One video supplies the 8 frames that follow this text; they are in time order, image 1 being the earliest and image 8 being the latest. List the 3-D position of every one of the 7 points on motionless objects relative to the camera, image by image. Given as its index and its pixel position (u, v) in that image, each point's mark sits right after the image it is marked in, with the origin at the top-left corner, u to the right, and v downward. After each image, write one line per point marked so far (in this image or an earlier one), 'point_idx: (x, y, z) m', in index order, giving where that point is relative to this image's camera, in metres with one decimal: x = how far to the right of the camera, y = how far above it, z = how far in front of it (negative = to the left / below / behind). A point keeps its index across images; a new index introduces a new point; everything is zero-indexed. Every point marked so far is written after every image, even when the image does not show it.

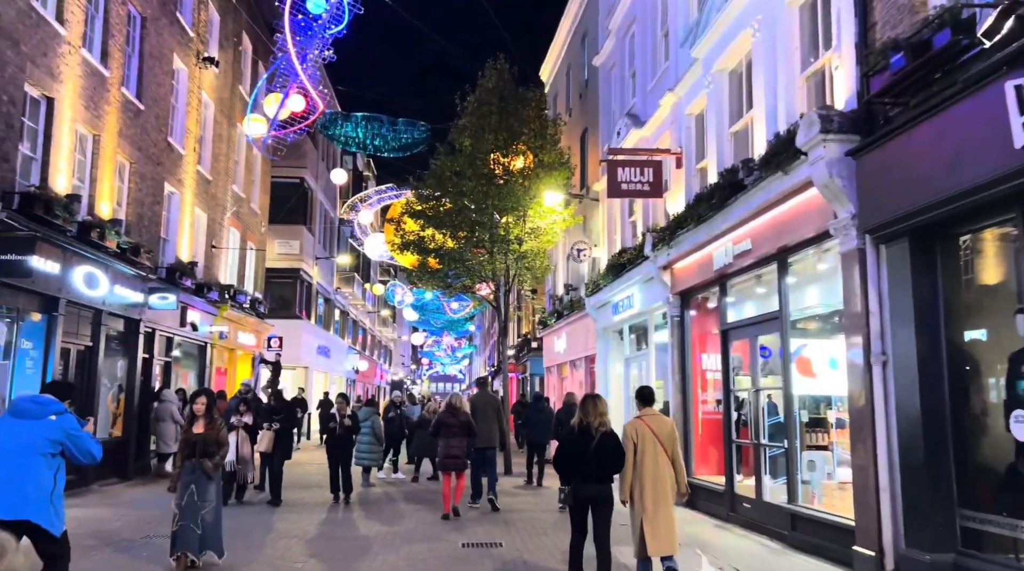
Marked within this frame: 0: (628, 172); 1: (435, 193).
0: (+1.6, +1.6, +12.7) m
1: (-1.8, +2.1, +20.1) m
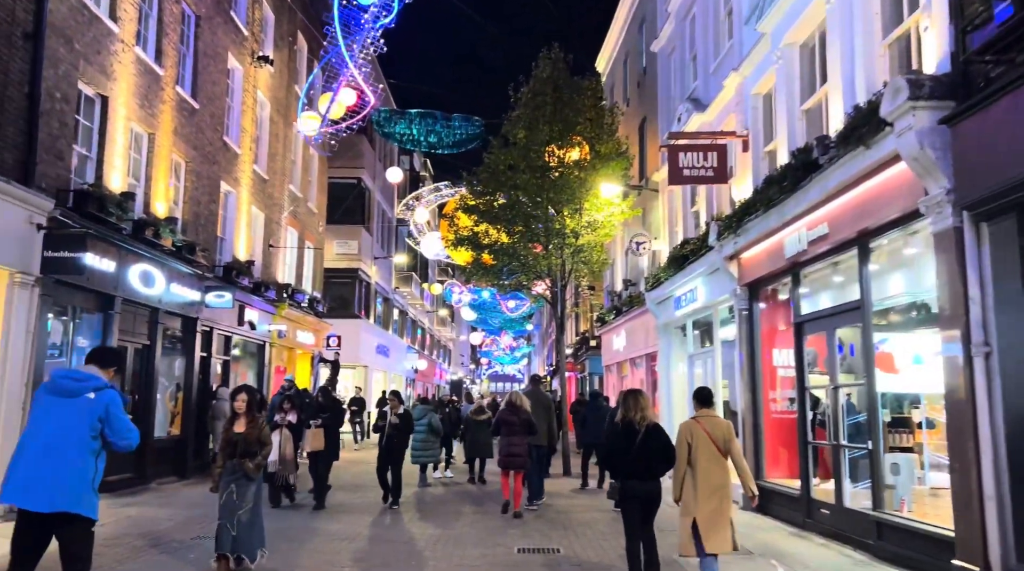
0: (+2.4, +1.7, +12.2) m
1: (-0.5, +2.1, +19.7) m
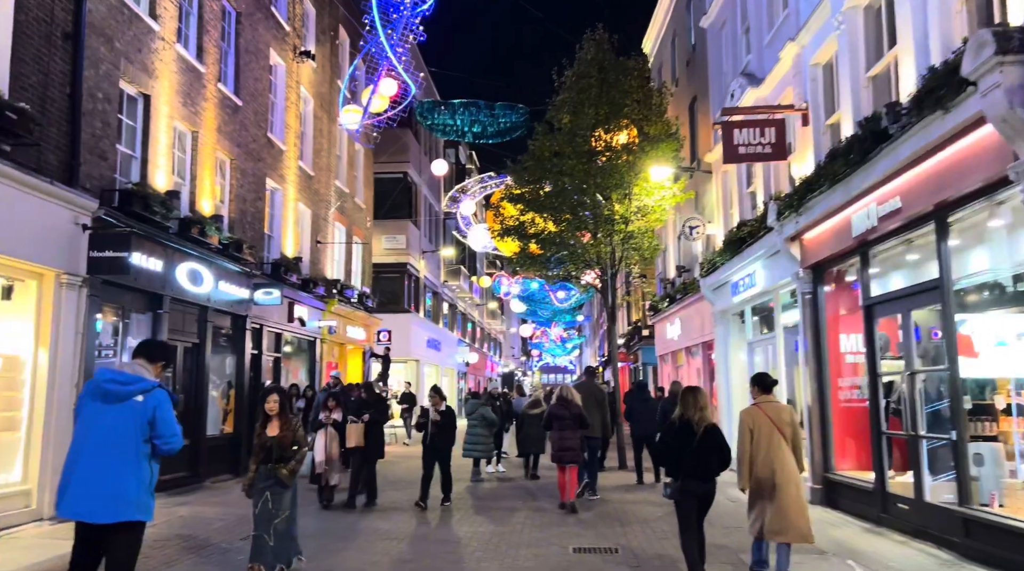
0: (+3.0, +1.9, +11.6) m
1: (+0.5, +2.3, +19.4) m
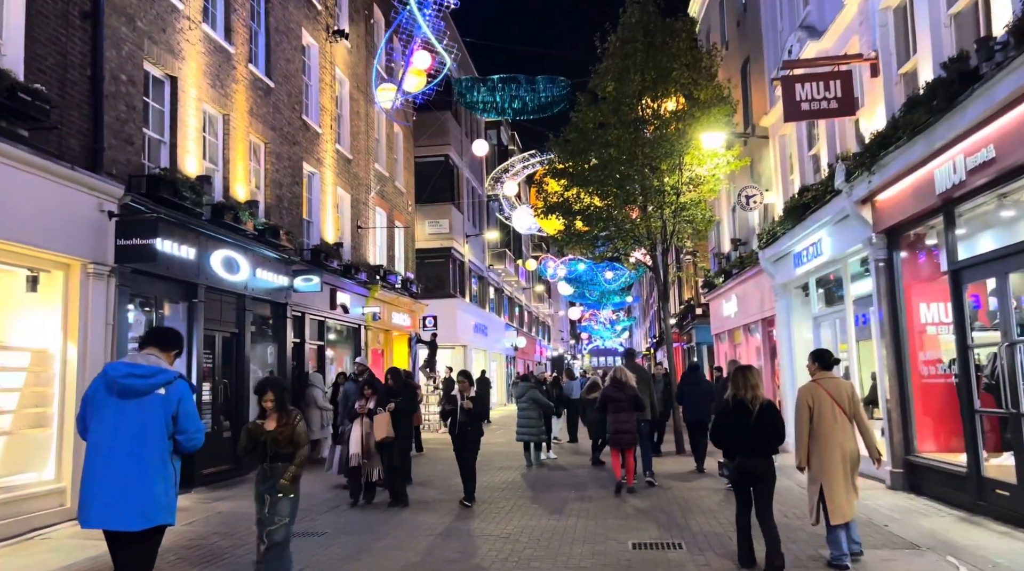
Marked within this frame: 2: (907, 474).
0: (+3.5, +2.3, +10.8) m
1: (+1.3, +2.8, +18.6) m
2: (+4.3, -2.0, +10.0) m
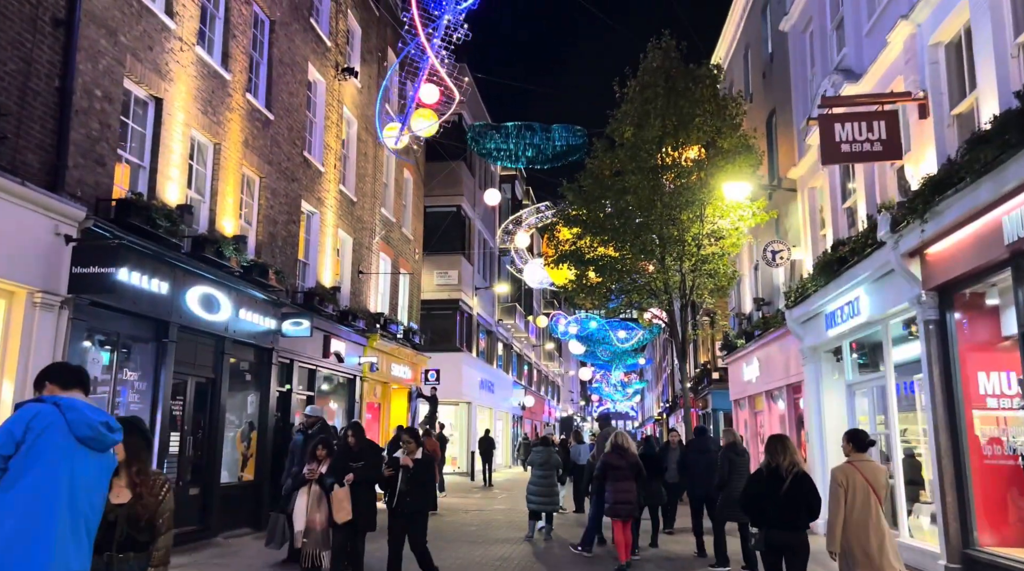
0: (+3.6, +1.6, +9.7) m
1: (+1.6, +1.7, +17.6) m
2: (+4.2, -2.7, +8.7) m
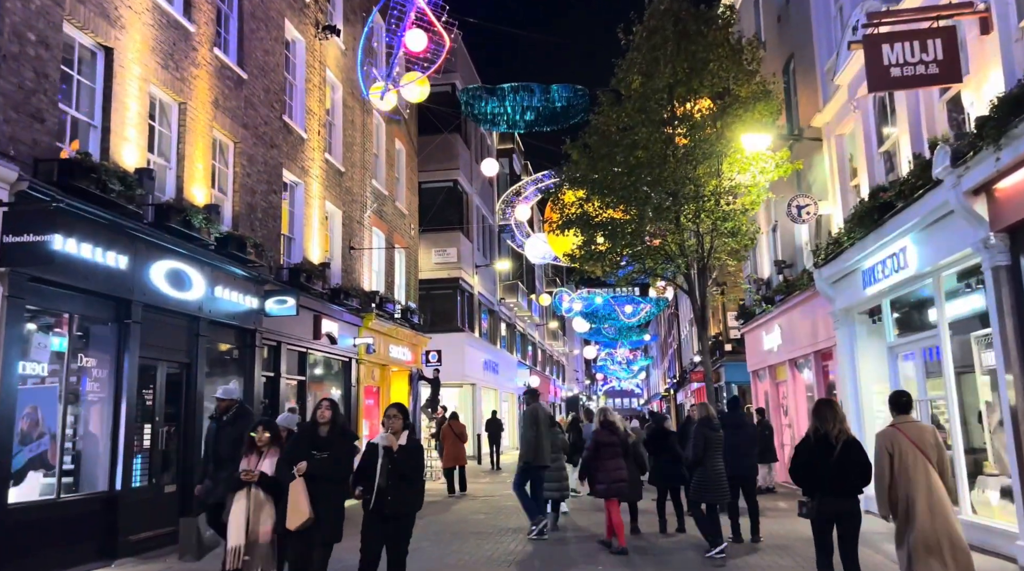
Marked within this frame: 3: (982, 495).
0: (+3.6, +2.2, +8.3) m
1: (+1.6, +2.3, +16.2) m
2: (+4.4, -2.1, +7.3) m
3: (+5.5, -2.4, +10.7) m
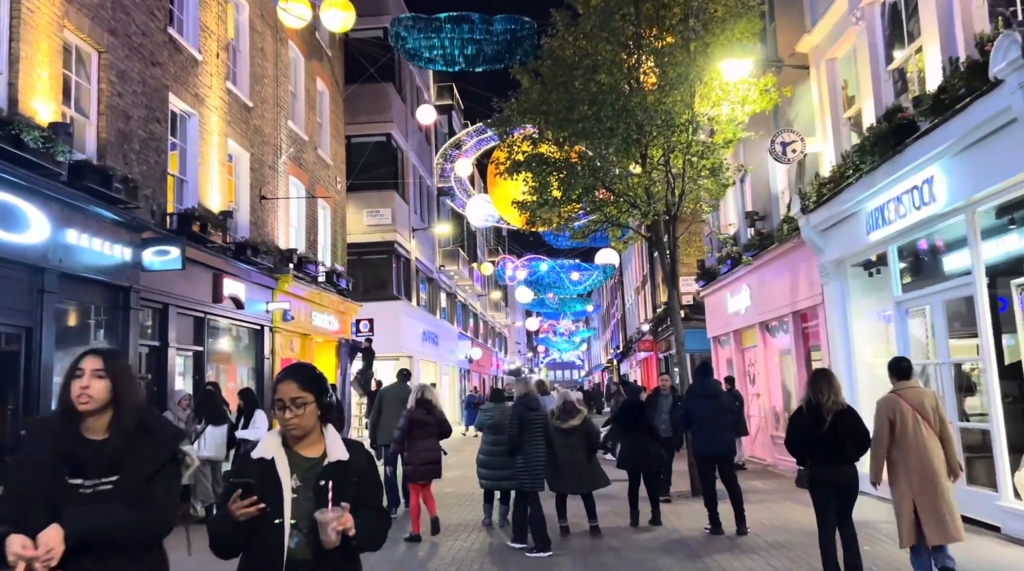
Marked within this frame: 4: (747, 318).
0: (+3.2, +2.7, +6.1) m
1: (+0.6, +3.0, +13.8) m
2: (+4.0, -1.6, +5.3) m
3: (+4.9, -1.8, +8.7) m
4: (+4.5, -0.6, +17.8) m
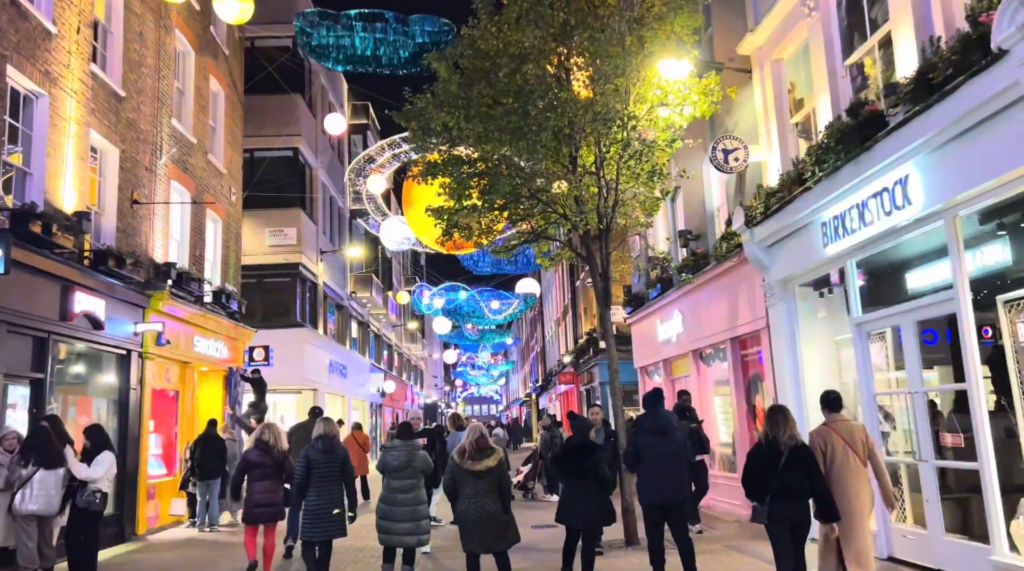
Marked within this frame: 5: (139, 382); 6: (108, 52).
0: (+2.7, +2.7, +4.8) m
1: (-0.5, +2.8, +12.2) m
2: (+3.6, -1.6, +3.9) m
3: (+4.1, -1.9, +7.3) m
4: (+3.0, -1.1, +16.4) m
5: (-5.5, -1.4, +13.7) m
6: (-5.8, +3.4, +13.3) m
